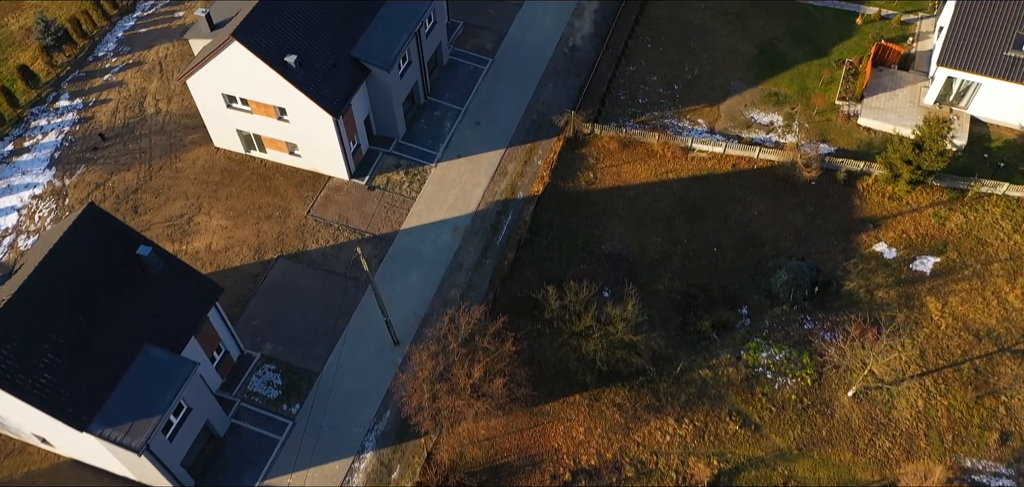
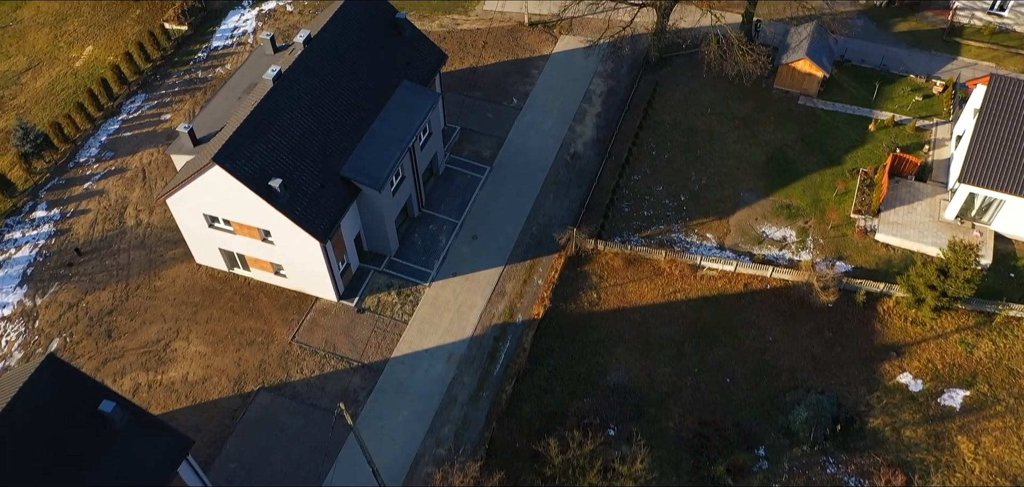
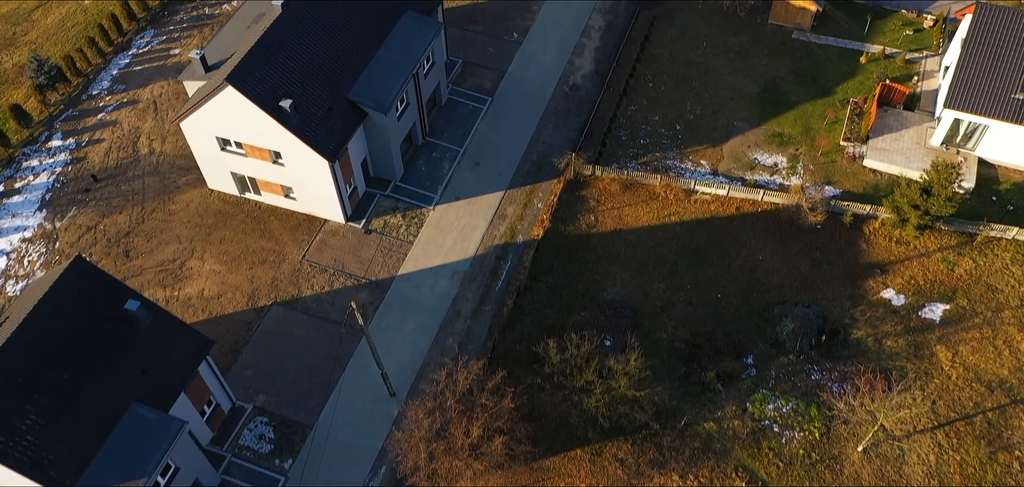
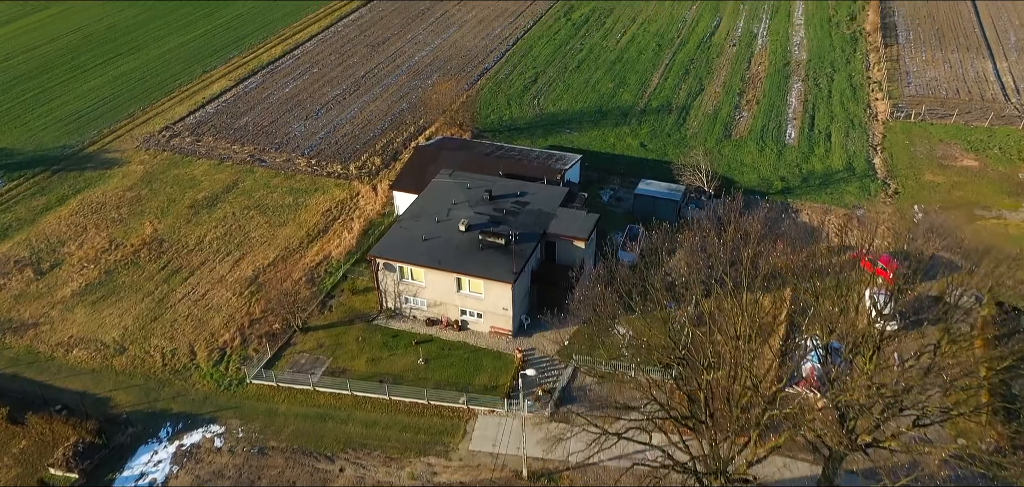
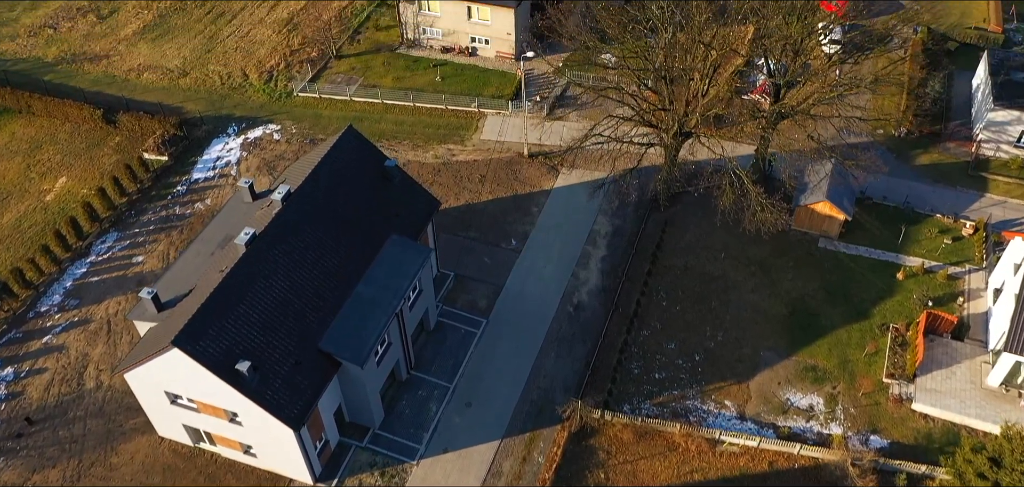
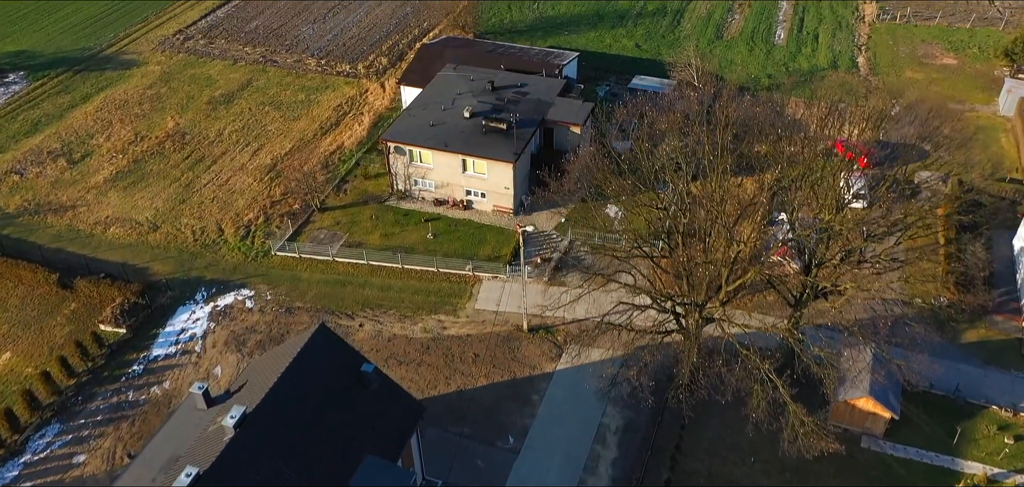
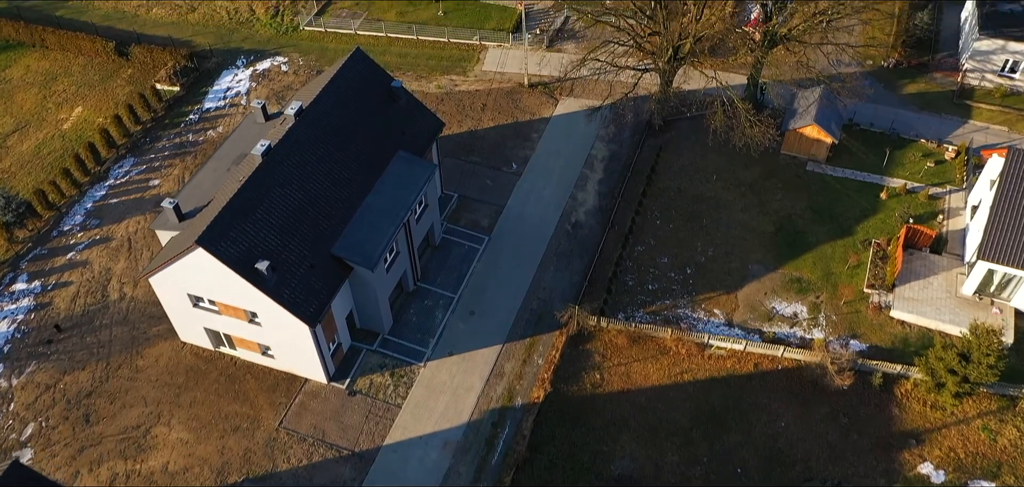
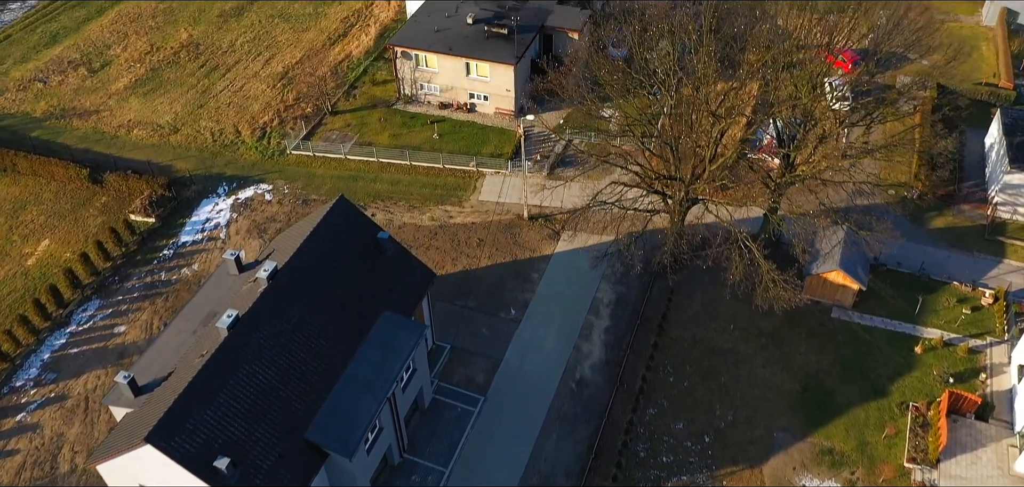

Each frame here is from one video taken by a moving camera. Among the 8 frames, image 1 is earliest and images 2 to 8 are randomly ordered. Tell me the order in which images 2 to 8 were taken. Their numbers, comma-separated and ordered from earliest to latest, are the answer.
3, 2, 7, 5, 8, 6, 4
